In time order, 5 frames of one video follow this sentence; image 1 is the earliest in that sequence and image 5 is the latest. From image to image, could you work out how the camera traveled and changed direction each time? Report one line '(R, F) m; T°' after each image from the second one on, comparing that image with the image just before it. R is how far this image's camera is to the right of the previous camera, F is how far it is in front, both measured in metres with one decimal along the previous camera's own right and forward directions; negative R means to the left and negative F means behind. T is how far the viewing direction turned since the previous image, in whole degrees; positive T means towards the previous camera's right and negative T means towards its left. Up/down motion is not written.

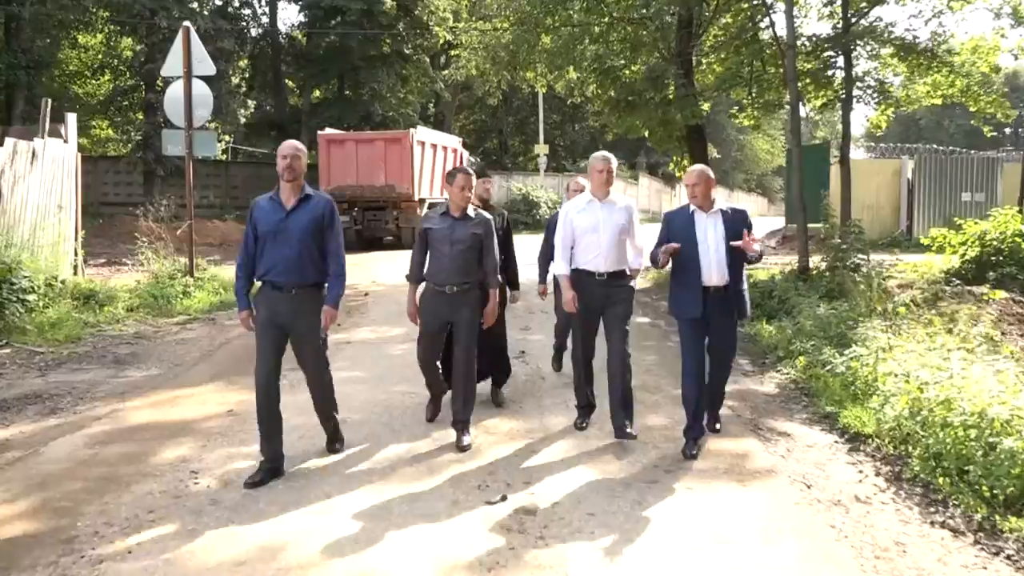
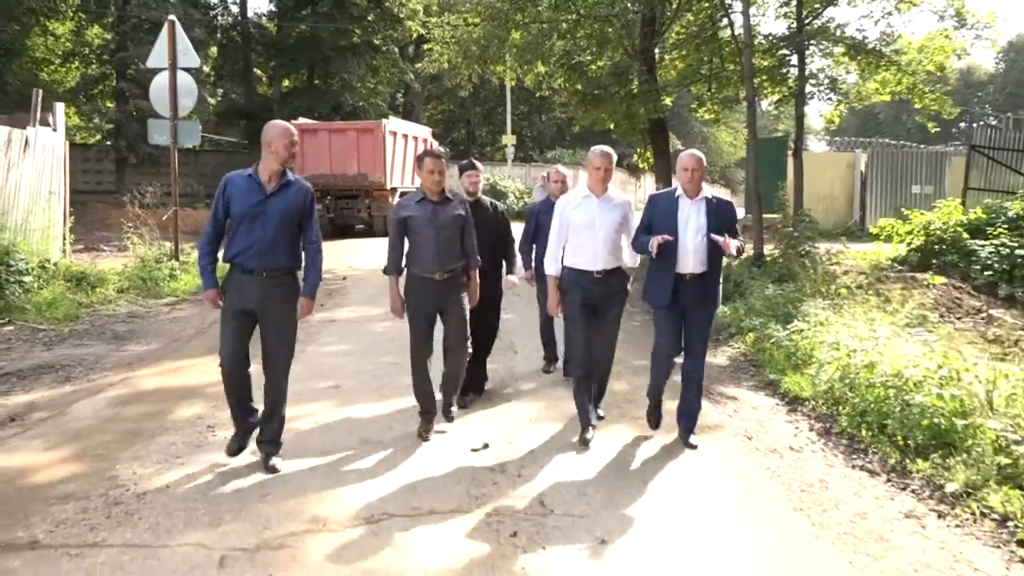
(-0.1, -0.7) m; +2°
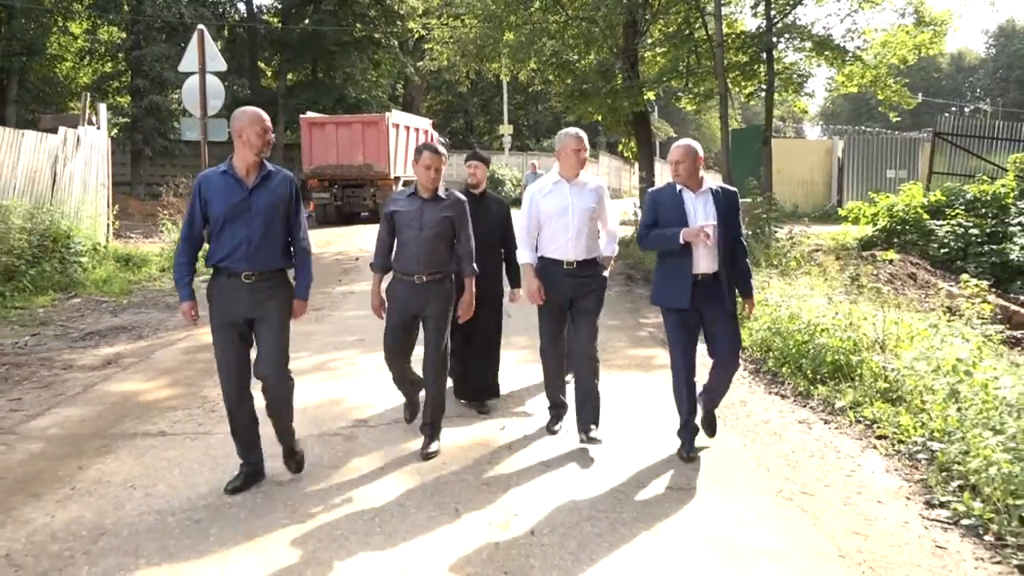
(+0.1, -1.5) m; 0°
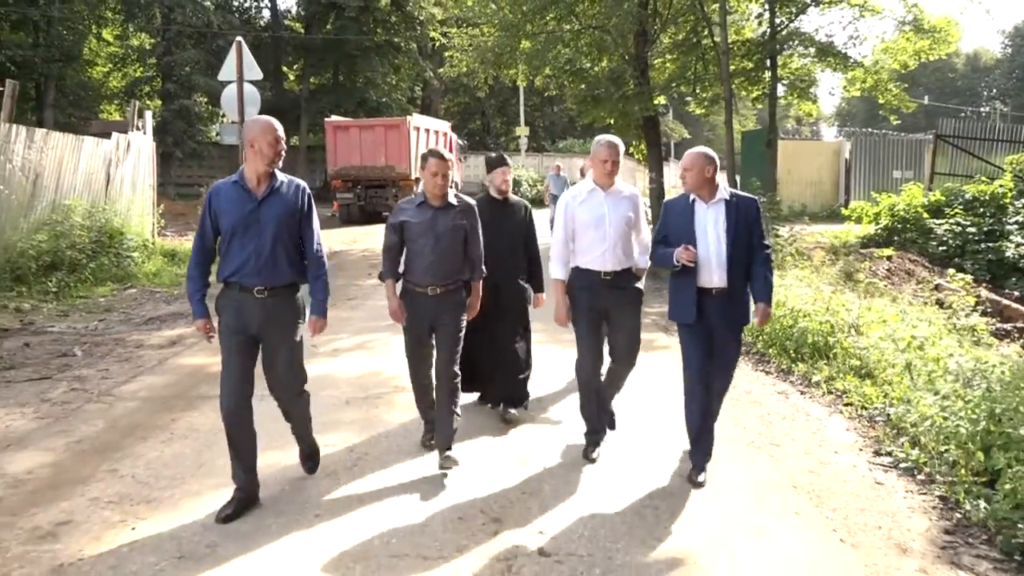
(0.0, -0.9) m; -1°
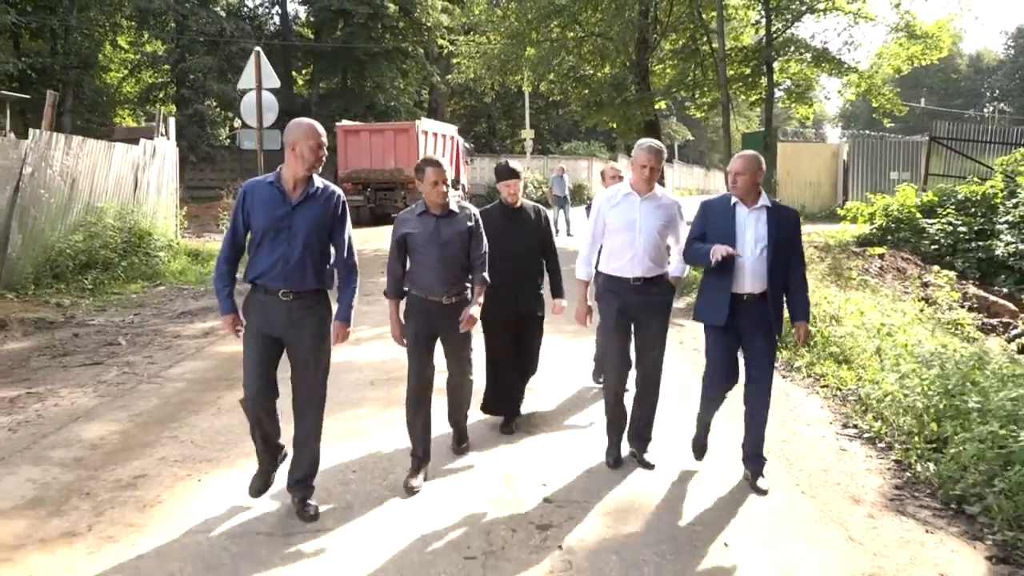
(0.0, -0.7) m; 0°
